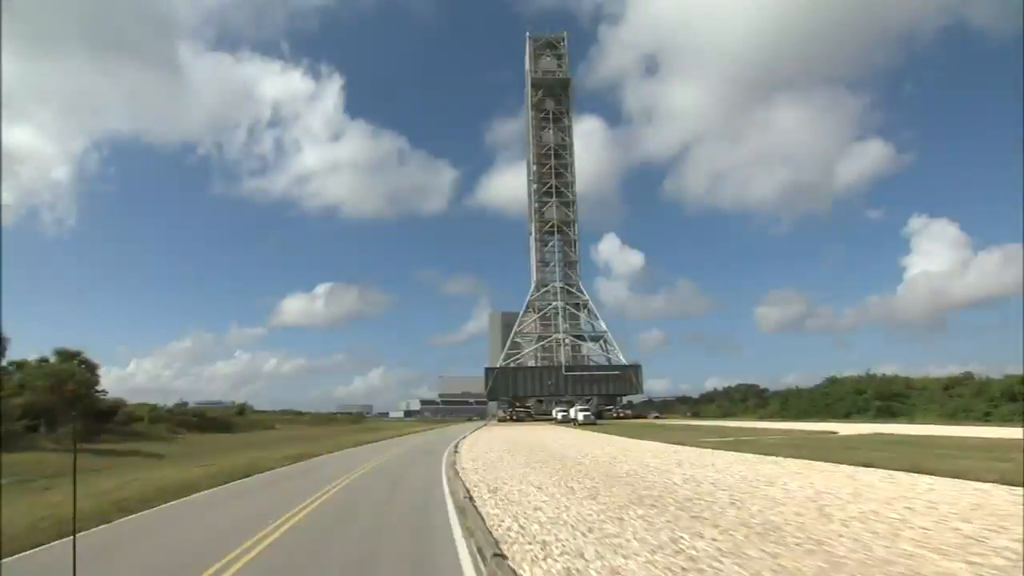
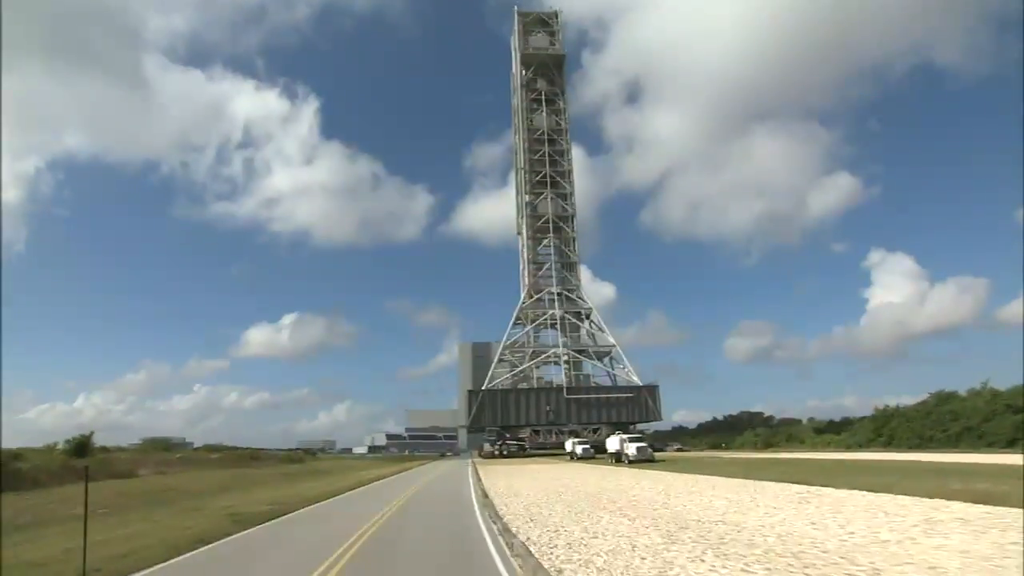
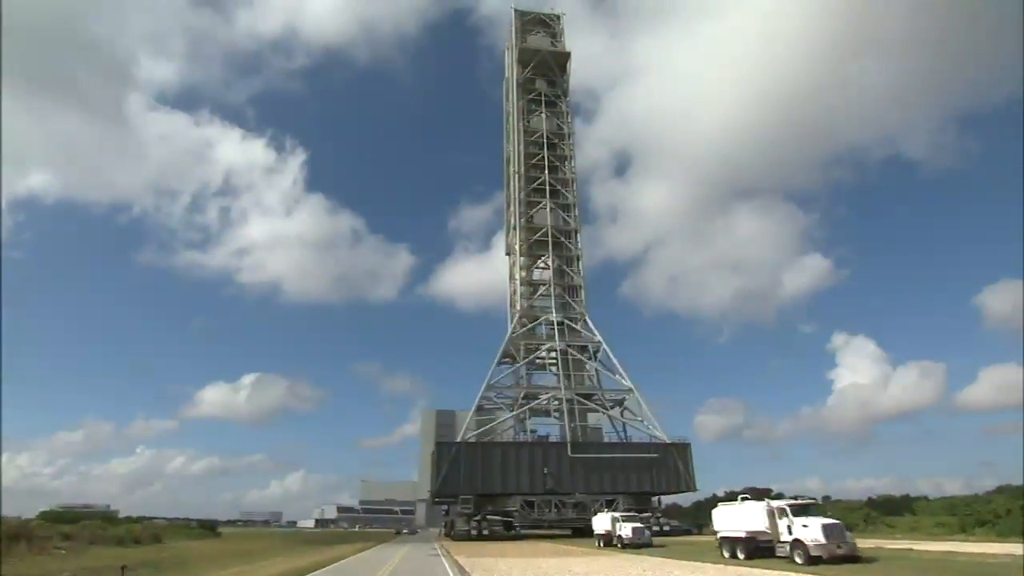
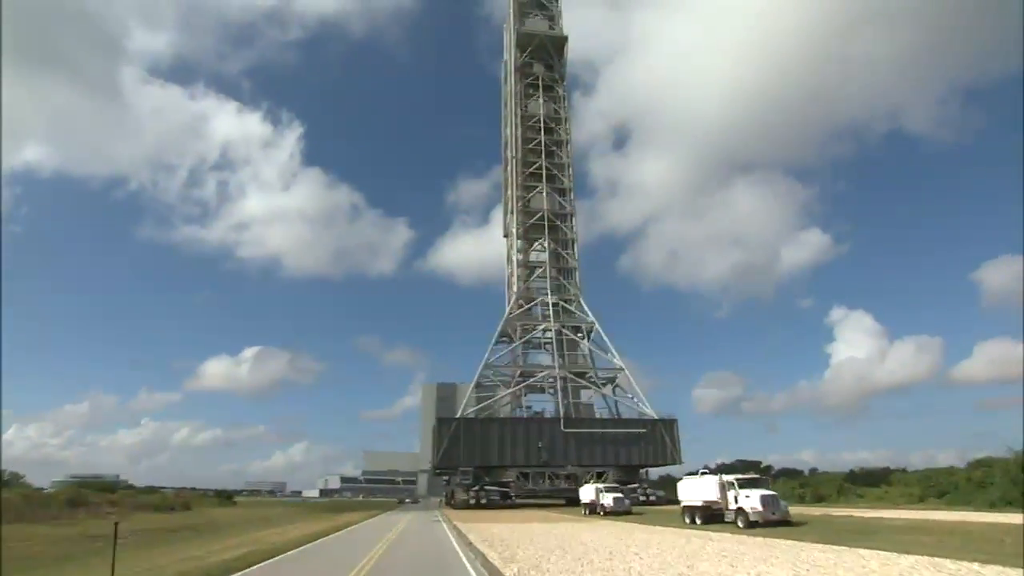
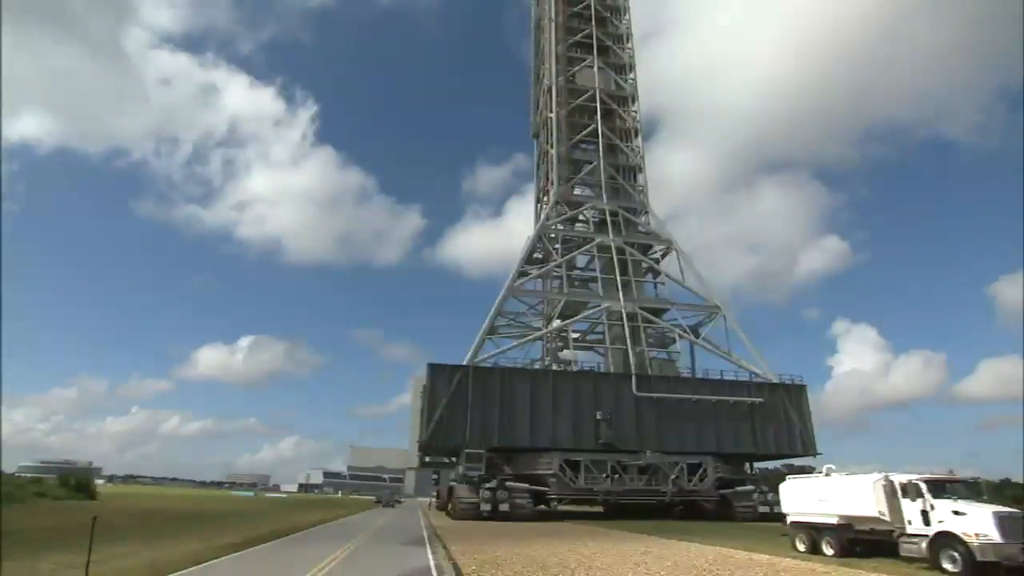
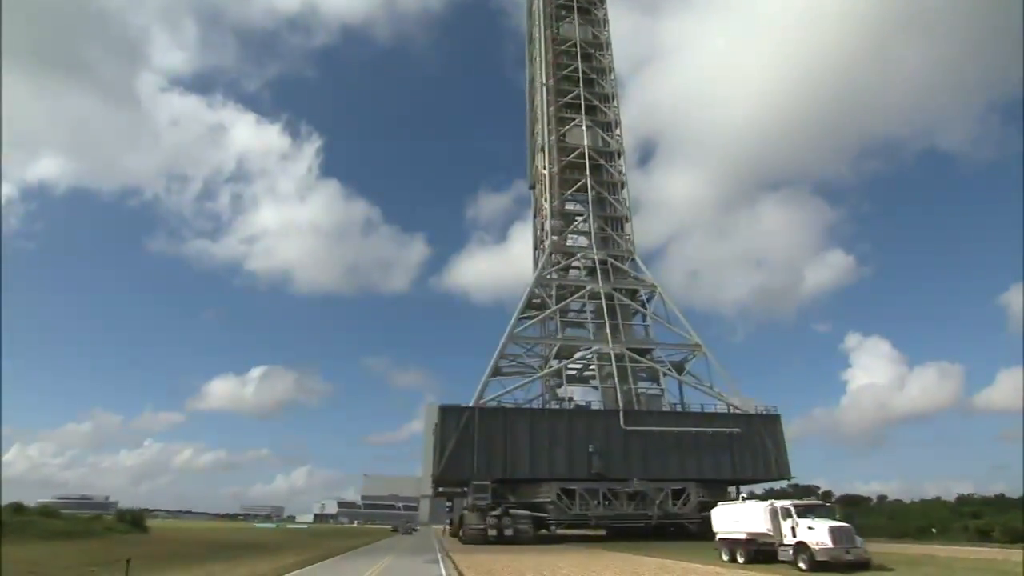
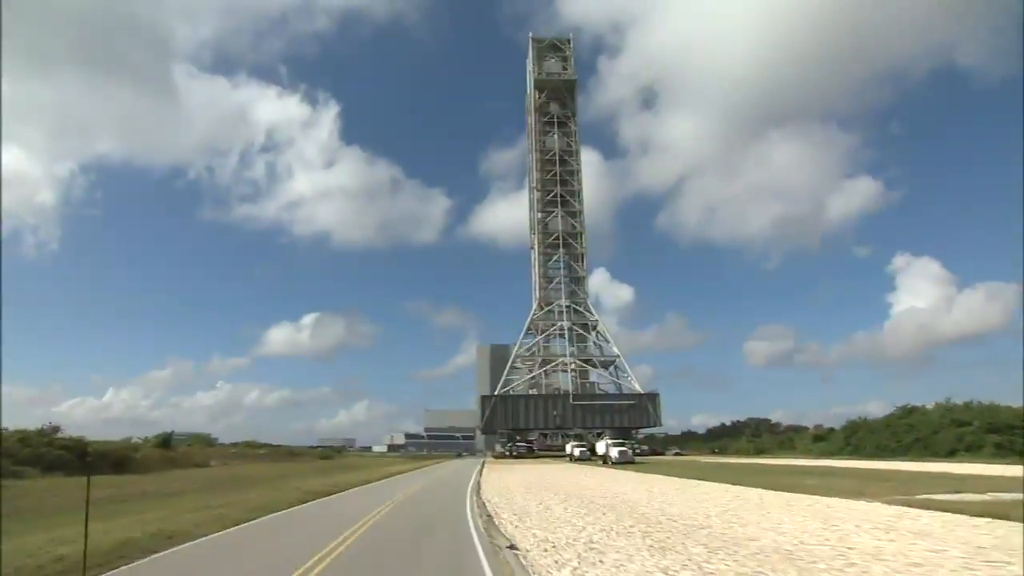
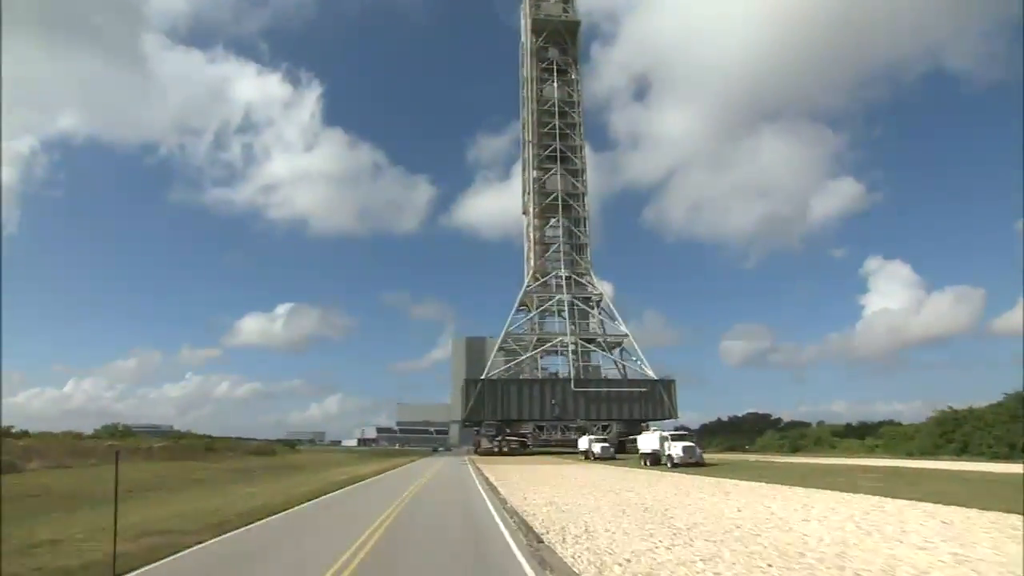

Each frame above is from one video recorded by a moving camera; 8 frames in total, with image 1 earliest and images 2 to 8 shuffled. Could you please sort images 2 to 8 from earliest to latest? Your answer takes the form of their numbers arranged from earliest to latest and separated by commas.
7, 2, 8, 4, 3, 6, 5
